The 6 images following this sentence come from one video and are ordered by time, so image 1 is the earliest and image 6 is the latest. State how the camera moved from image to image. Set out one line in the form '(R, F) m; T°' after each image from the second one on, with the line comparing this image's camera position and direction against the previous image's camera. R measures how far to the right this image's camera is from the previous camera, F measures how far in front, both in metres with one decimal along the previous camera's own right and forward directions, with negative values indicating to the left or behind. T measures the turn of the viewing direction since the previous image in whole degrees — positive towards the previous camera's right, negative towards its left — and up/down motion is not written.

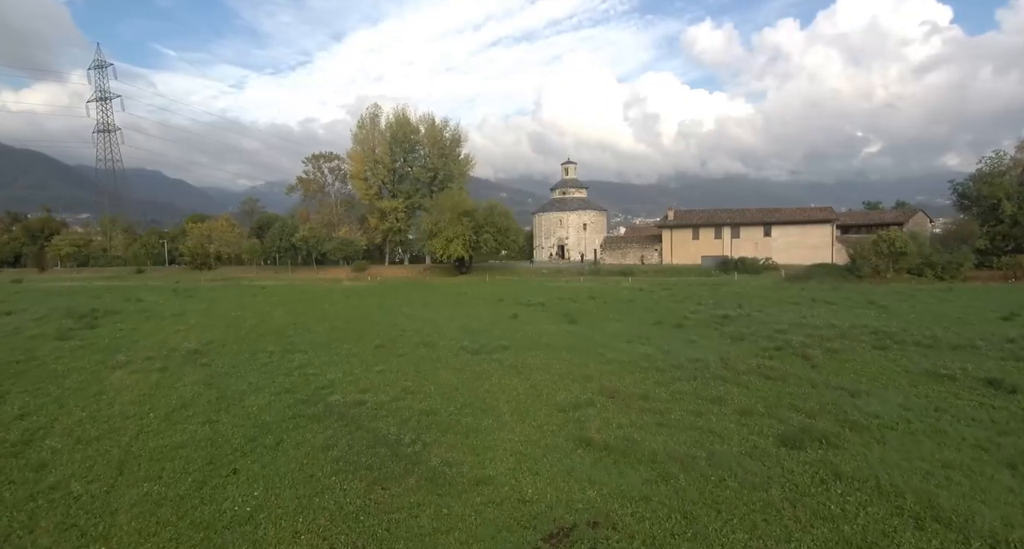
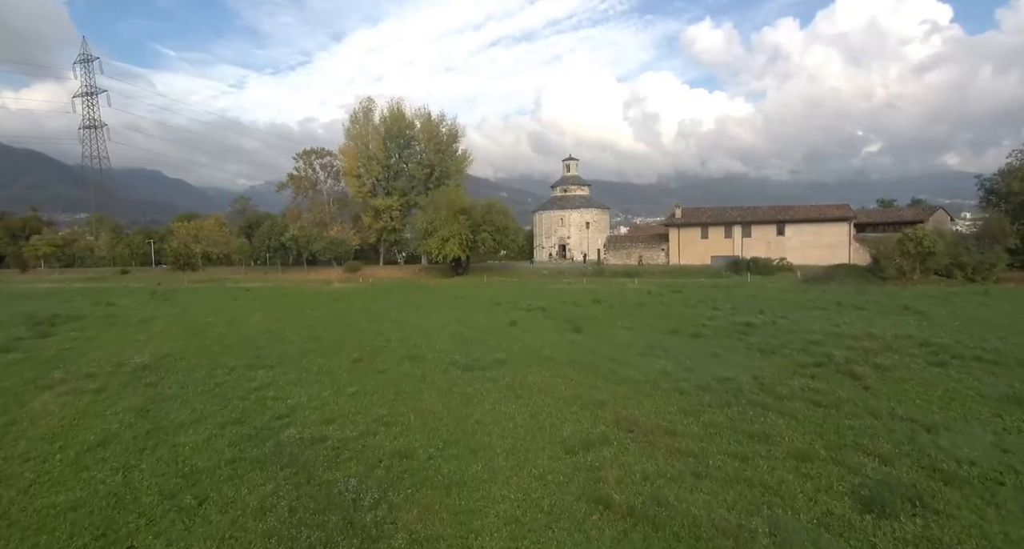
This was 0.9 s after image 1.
(+0.1, +2.1) m; 0°
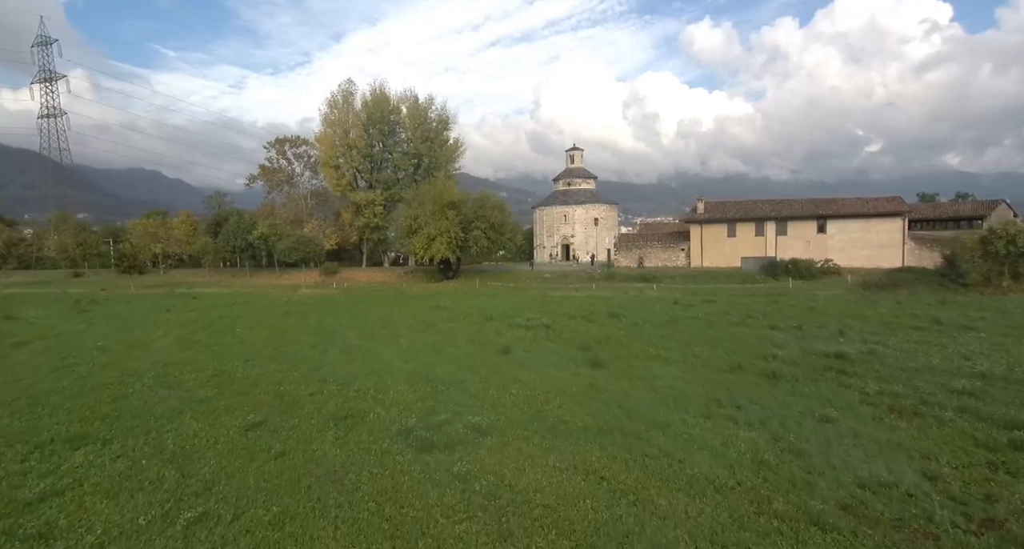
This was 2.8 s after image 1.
(+0.2, +5.4) m; 0°
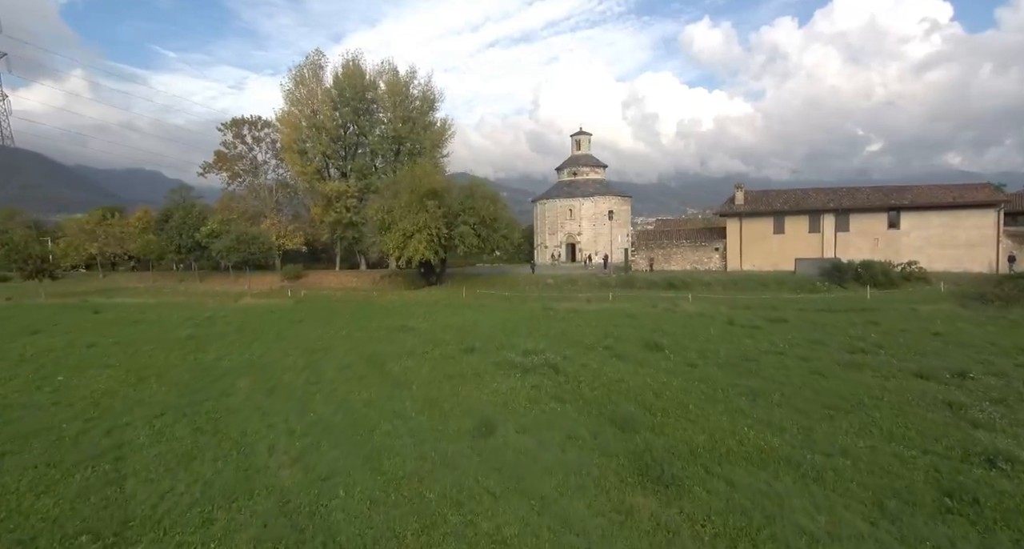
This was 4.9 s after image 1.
(+0.2, +6.5) m; 0°
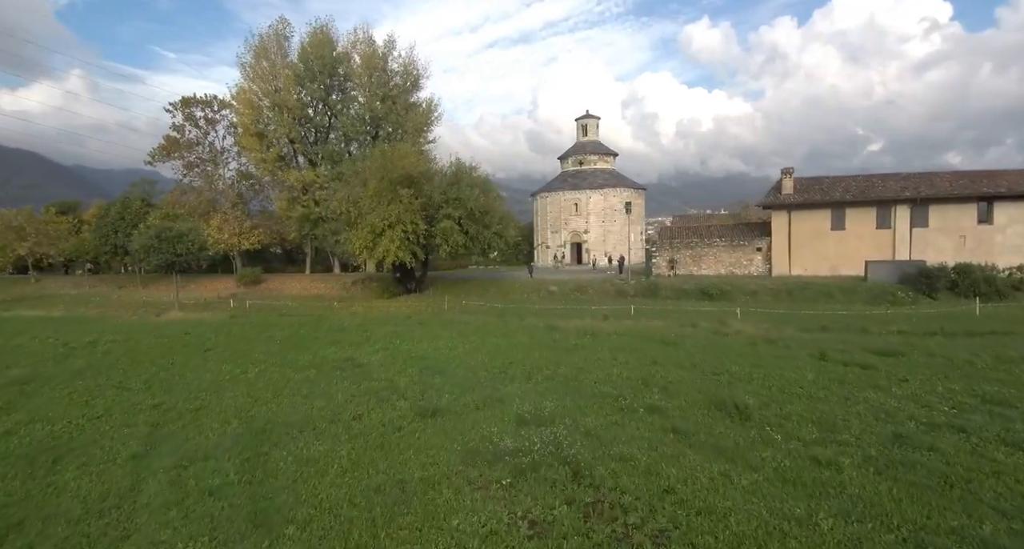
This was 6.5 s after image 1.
(+0.2, +5.4) m; 0°
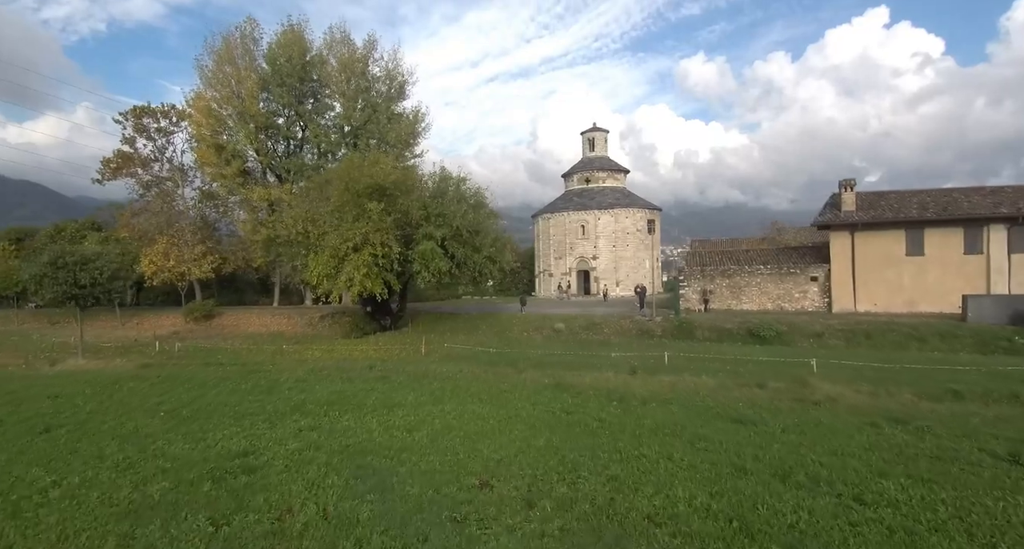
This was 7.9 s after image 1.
(+0.1, +4.5) m; 0°
